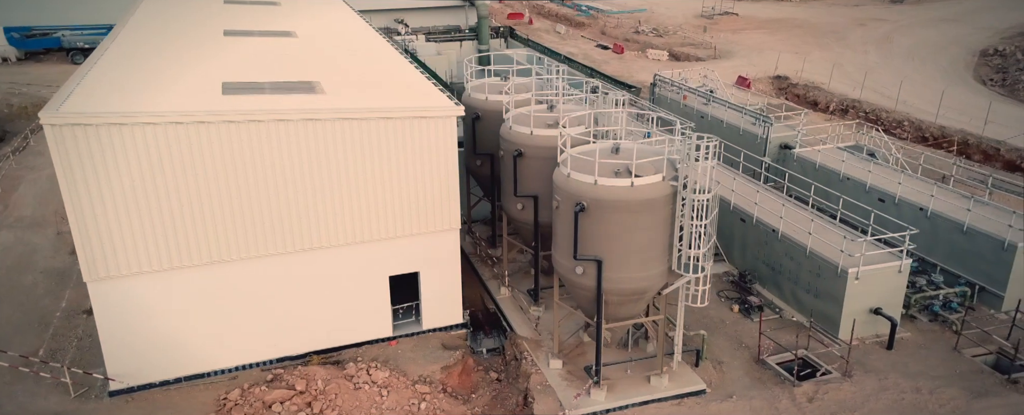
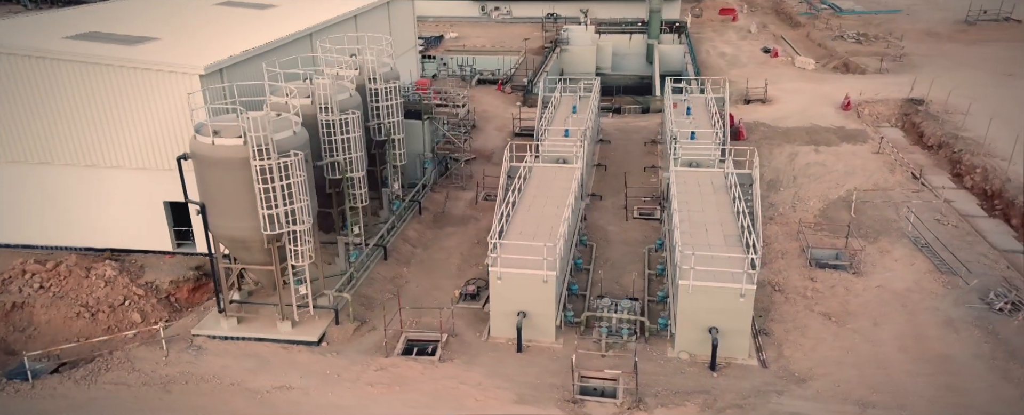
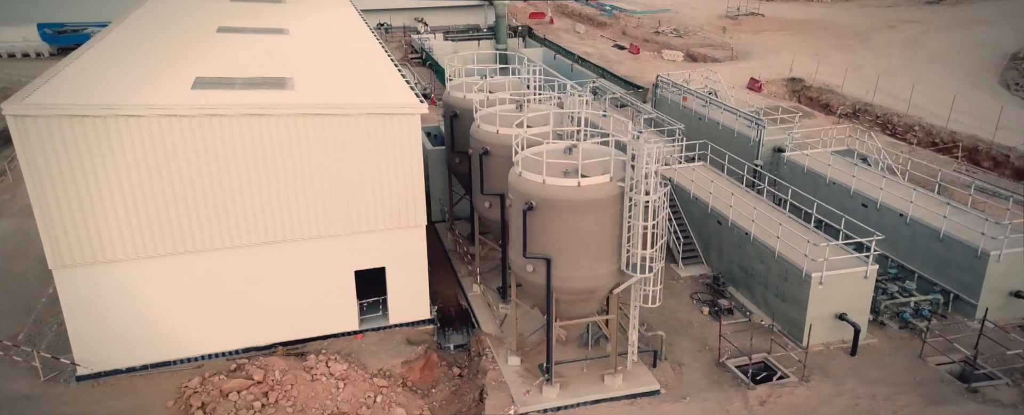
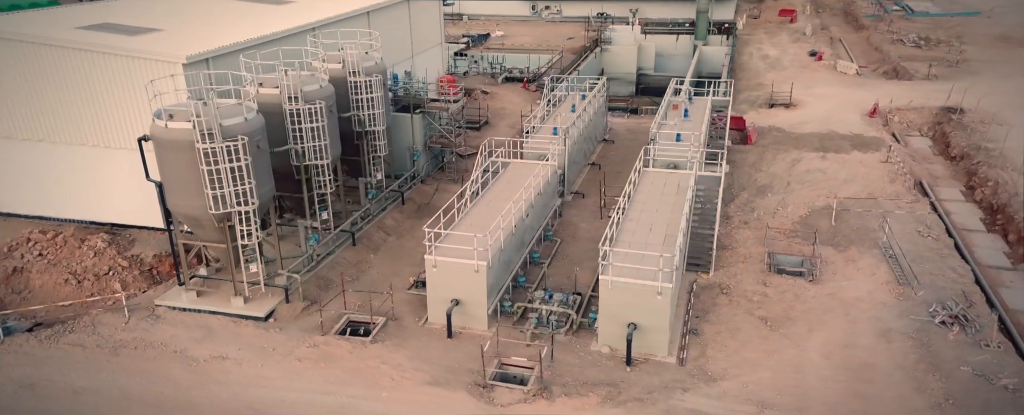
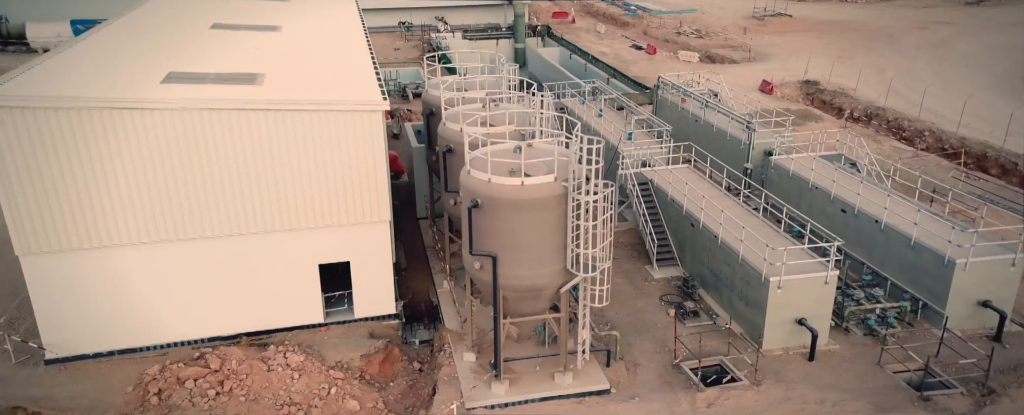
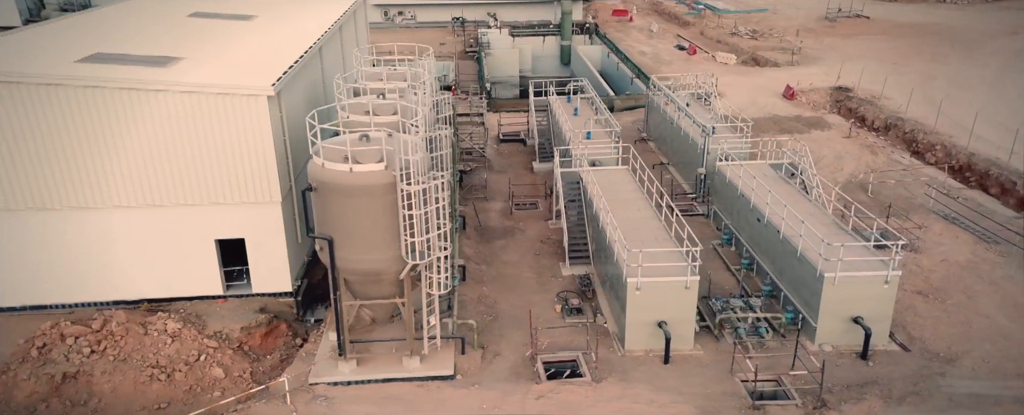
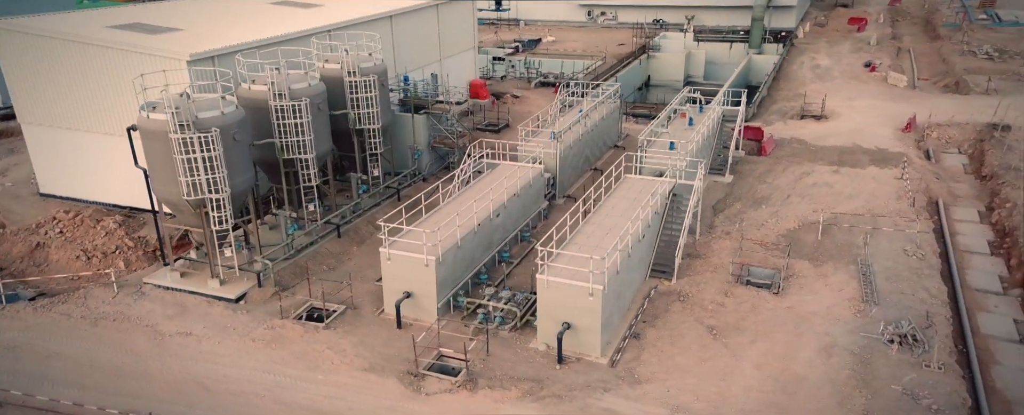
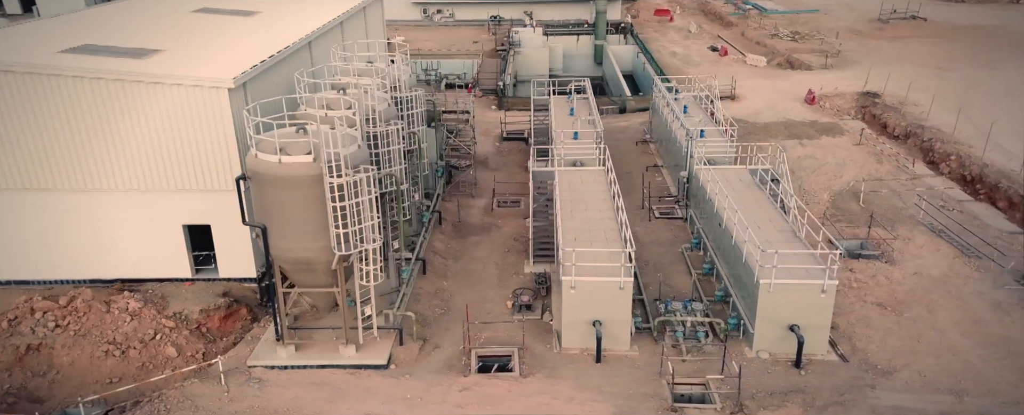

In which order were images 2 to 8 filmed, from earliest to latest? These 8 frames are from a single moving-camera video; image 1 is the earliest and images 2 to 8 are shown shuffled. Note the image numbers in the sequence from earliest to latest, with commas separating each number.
3, 5, 6, 8, 2, 4, 7
